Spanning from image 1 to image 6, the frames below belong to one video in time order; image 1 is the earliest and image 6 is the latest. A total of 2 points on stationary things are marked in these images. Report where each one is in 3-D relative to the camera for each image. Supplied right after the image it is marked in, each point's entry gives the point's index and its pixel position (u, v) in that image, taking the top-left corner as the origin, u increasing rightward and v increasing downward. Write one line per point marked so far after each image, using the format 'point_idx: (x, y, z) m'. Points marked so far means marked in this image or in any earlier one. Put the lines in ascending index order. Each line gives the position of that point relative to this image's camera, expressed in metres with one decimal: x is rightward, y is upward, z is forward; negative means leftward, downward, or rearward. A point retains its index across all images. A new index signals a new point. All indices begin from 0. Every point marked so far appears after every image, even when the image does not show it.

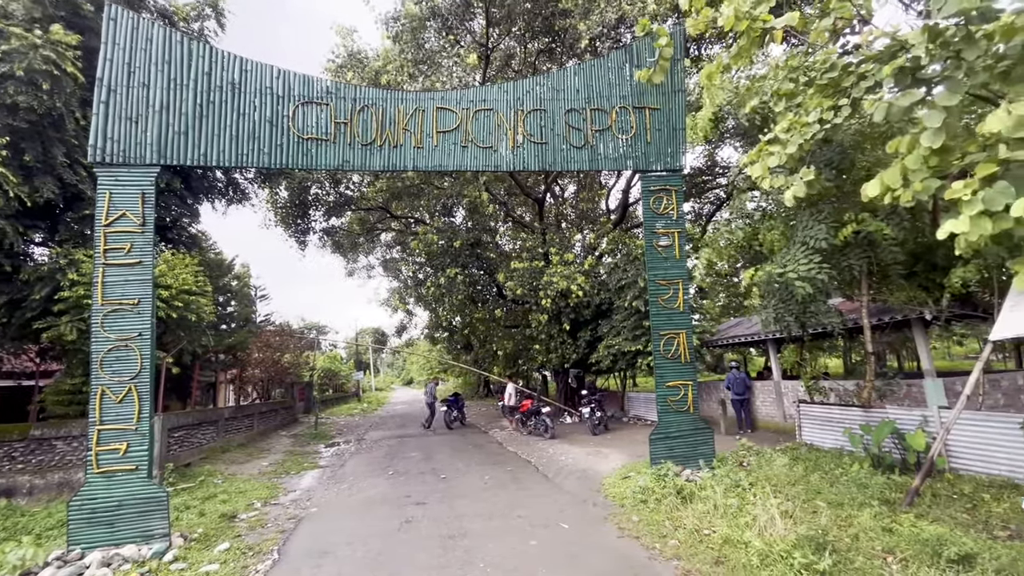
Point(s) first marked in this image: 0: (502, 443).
0: (-0.3, -4.1, +12.6) m
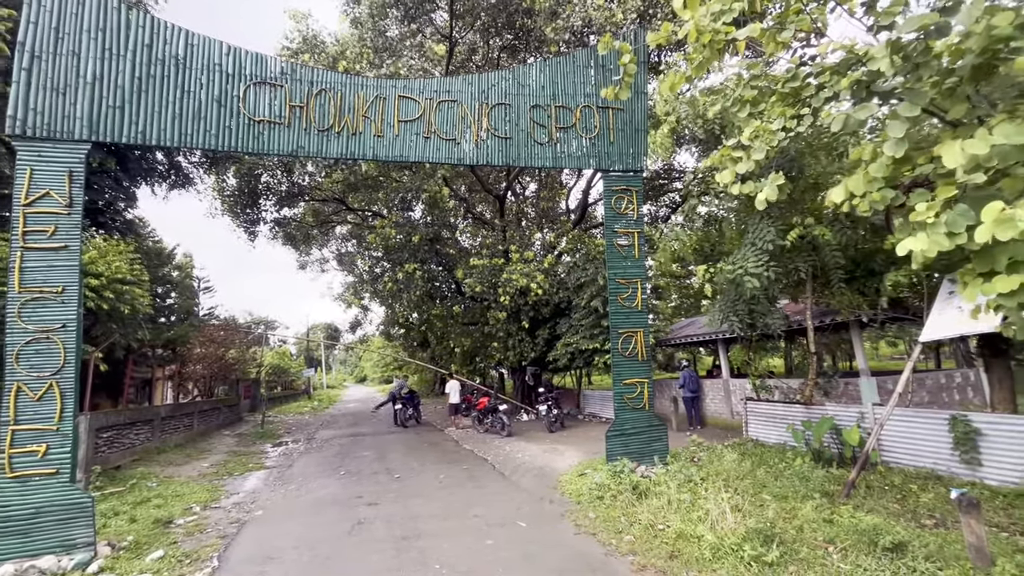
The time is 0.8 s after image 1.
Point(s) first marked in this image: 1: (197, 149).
0: (-1.4, -4.0, +12.4) m
1: (-4.1, +1.8, +6.2) m
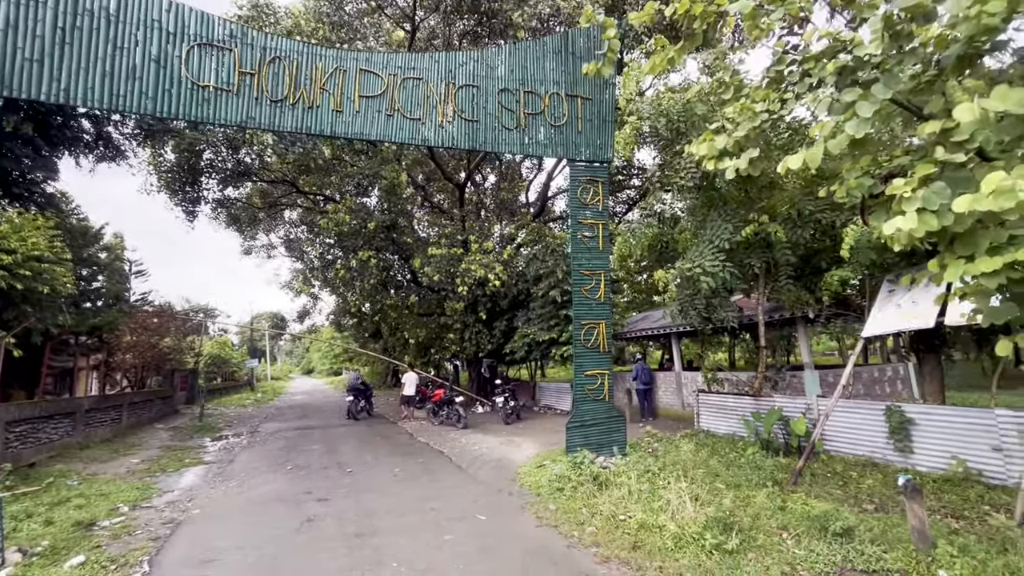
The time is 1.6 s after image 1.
0: (-2.5, -3.7, +12.1) m
1: (-4.5, +2.1, +5.6) m
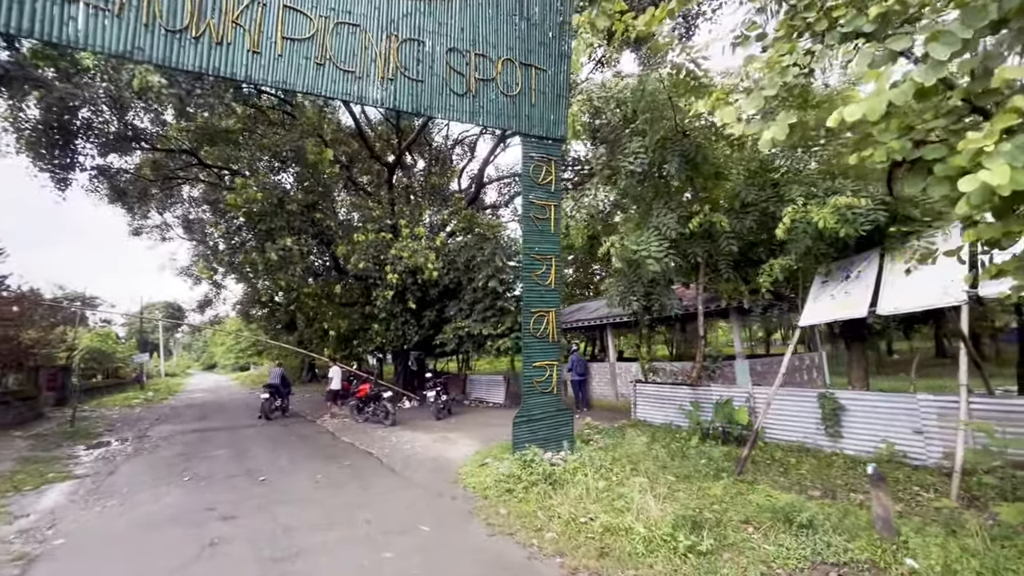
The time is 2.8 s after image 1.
0: (-4.1, -3.3, +11.1) m
1: (-4.9, +2.3, +4.2) m
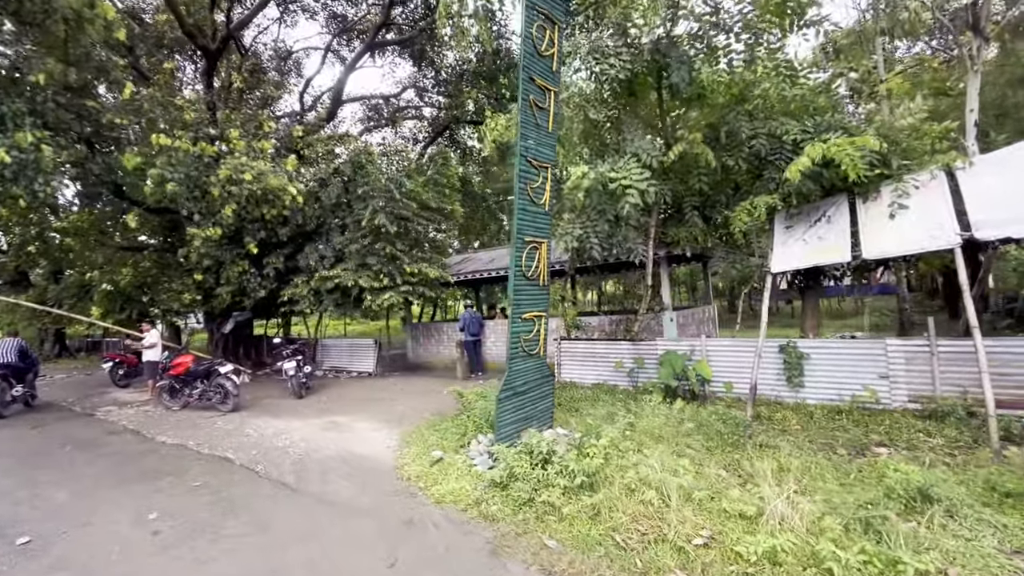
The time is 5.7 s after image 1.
0: (-5.7, -2.2, +7.3) m
1: (-3.7, +3.0, +0.3) m
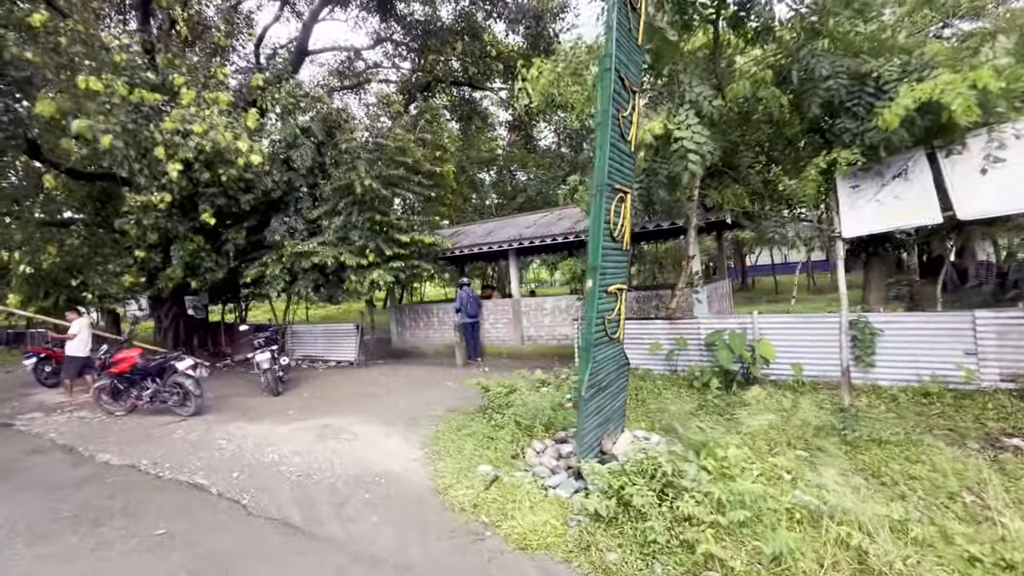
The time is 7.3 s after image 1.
0: (-5.3, -1.9, +5.8) m
1: (-2.8, +3.0, -1.2) m
